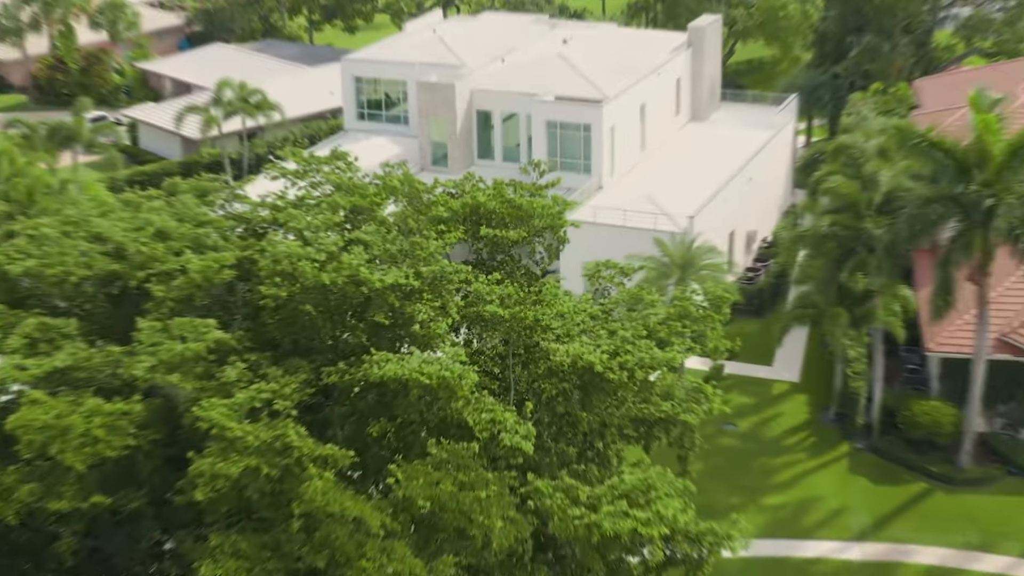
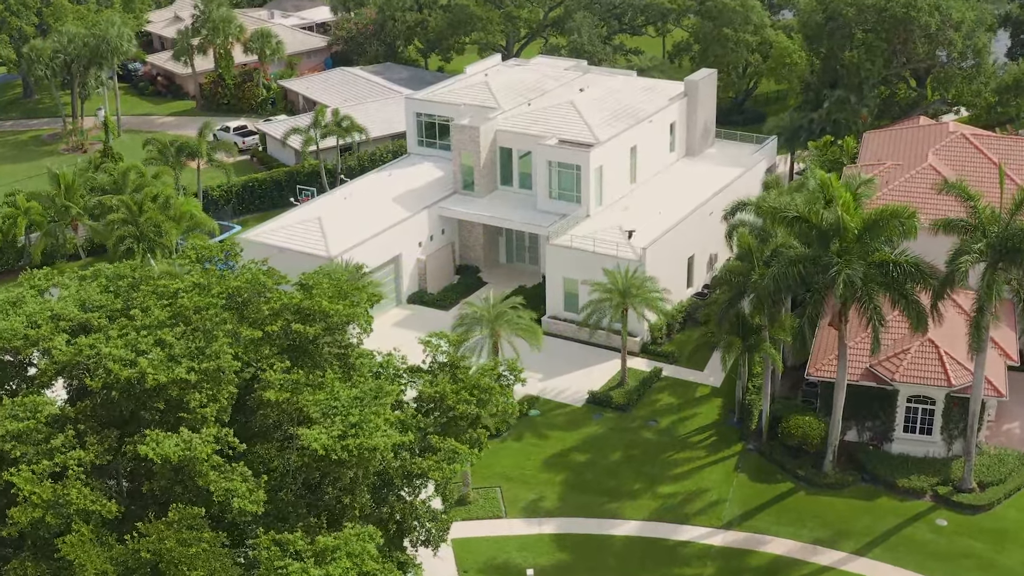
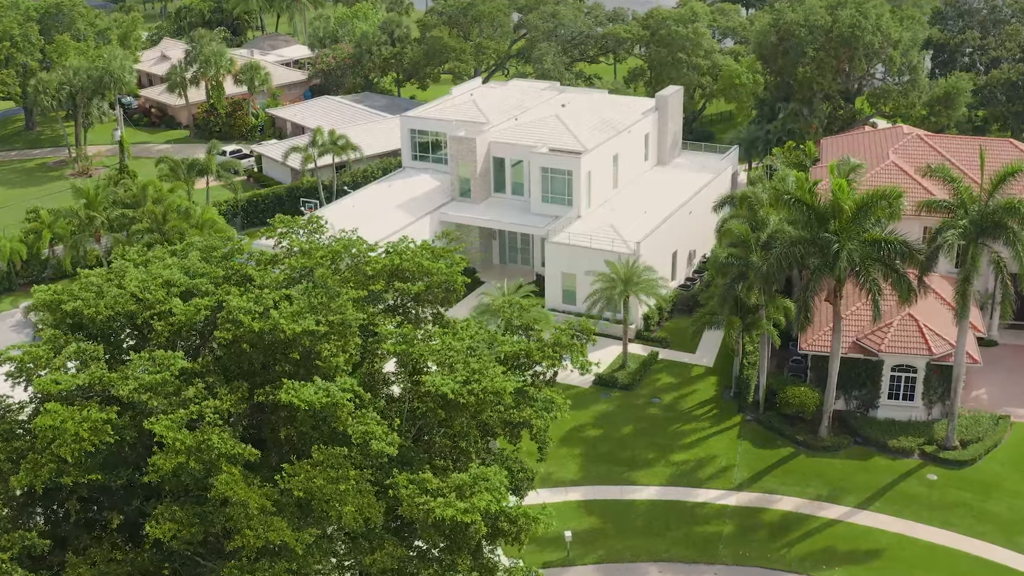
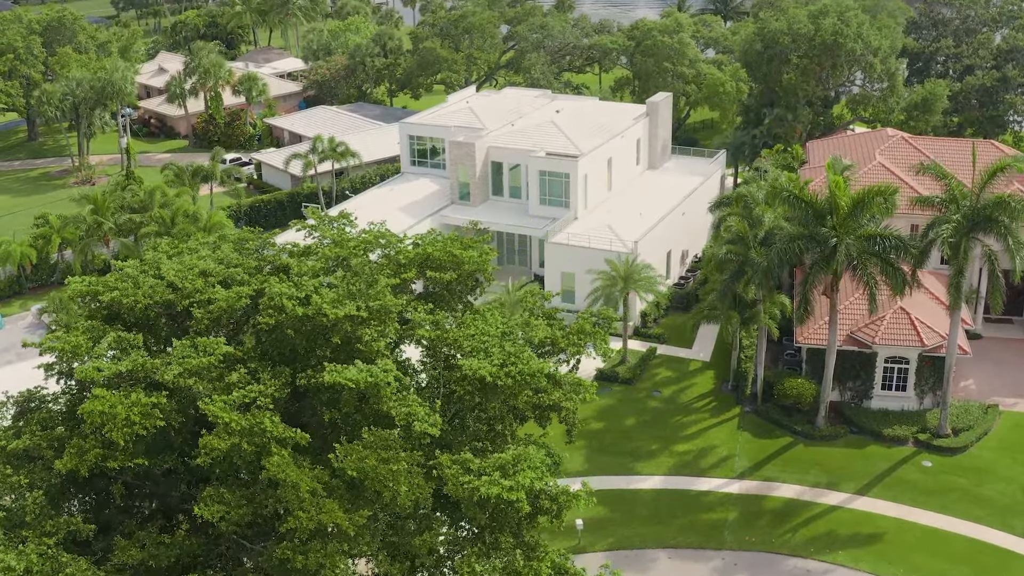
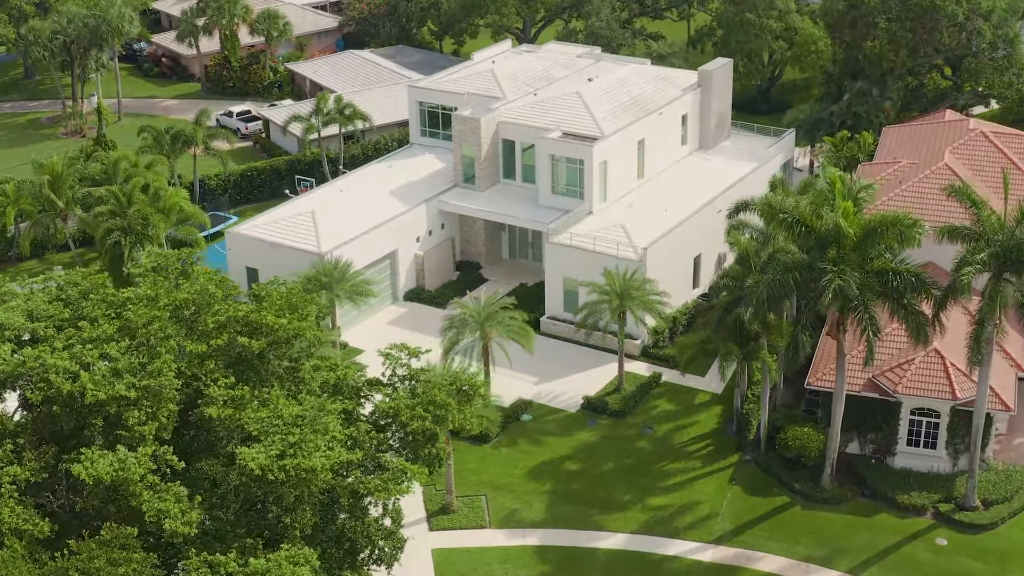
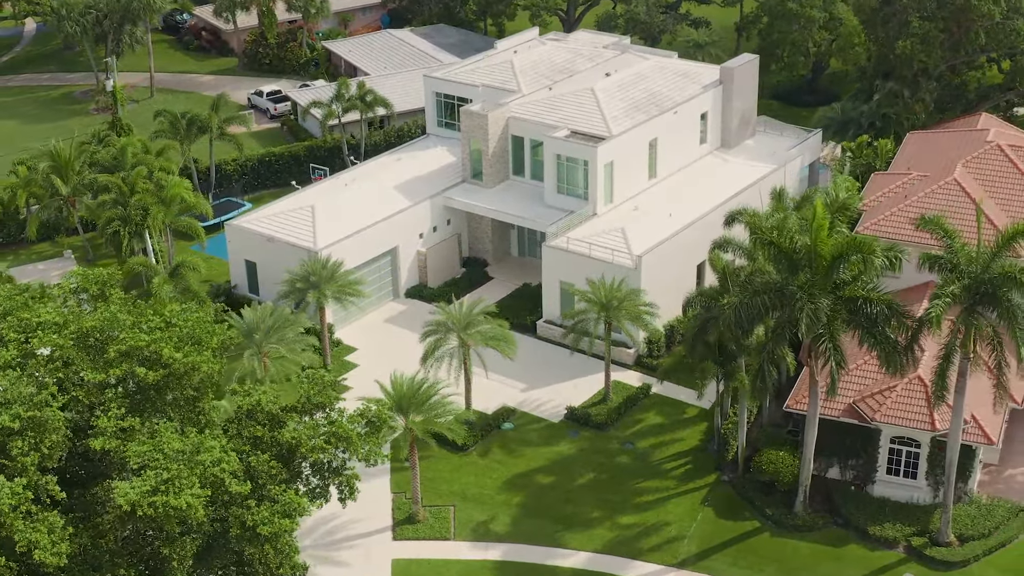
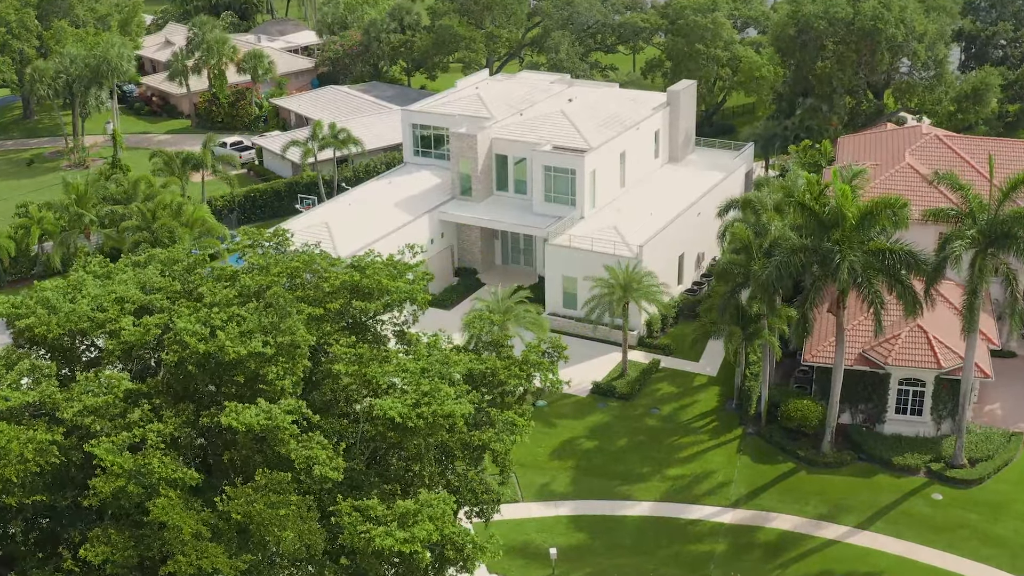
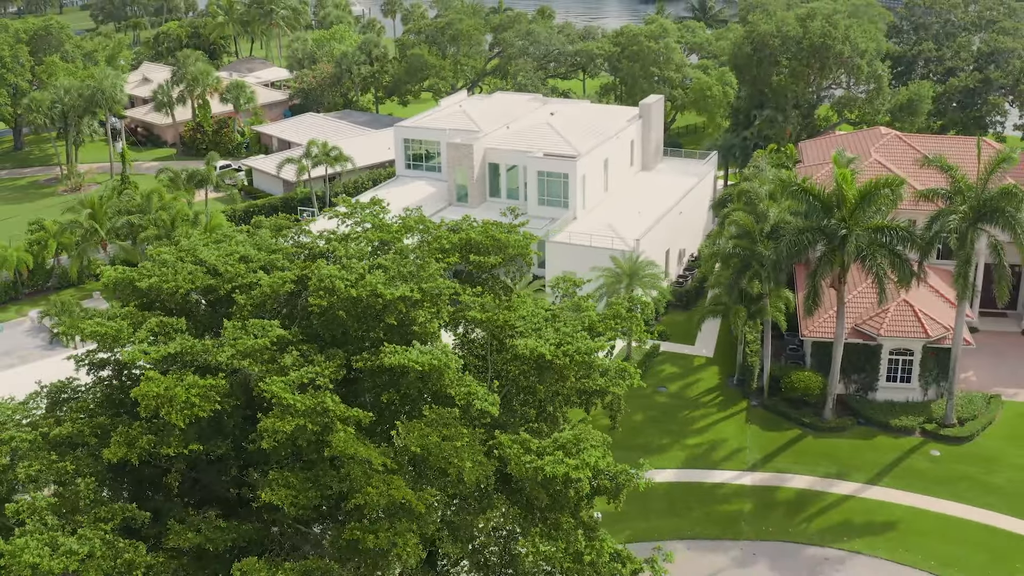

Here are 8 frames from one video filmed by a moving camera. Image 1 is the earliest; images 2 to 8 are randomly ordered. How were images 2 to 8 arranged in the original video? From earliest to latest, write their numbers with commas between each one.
8, 4, 3, 7, 2, 5, 6
